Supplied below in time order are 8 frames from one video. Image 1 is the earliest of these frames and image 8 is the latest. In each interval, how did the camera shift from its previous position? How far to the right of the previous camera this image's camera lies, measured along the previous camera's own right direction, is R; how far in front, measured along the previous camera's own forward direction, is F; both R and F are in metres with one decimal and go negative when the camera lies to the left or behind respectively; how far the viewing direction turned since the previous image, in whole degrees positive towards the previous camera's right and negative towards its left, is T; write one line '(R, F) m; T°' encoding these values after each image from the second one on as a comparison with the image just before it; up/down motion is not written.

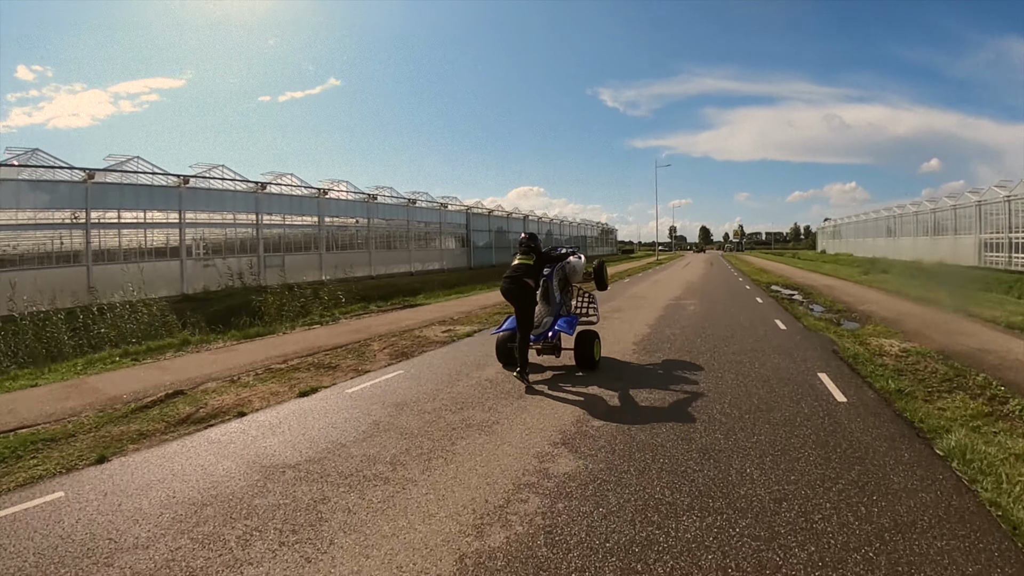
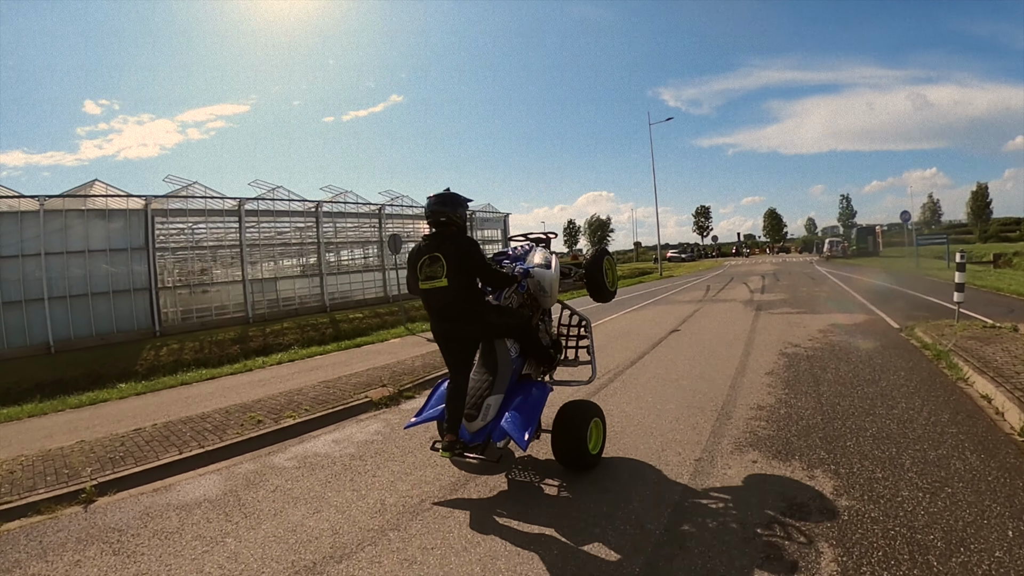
(+1.0, +3.3) m; -5°
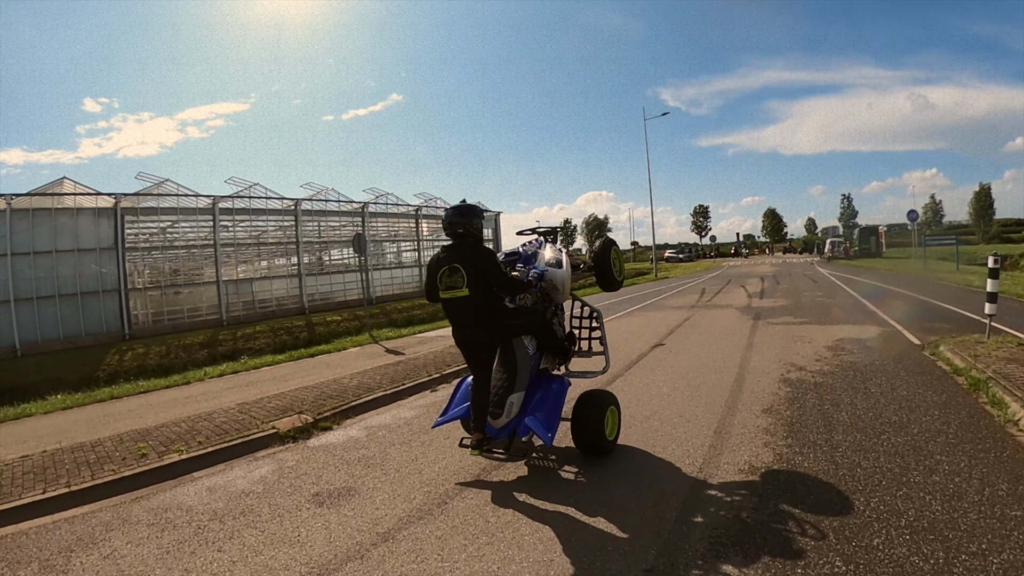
(+0.4, +0.8) m; 0°
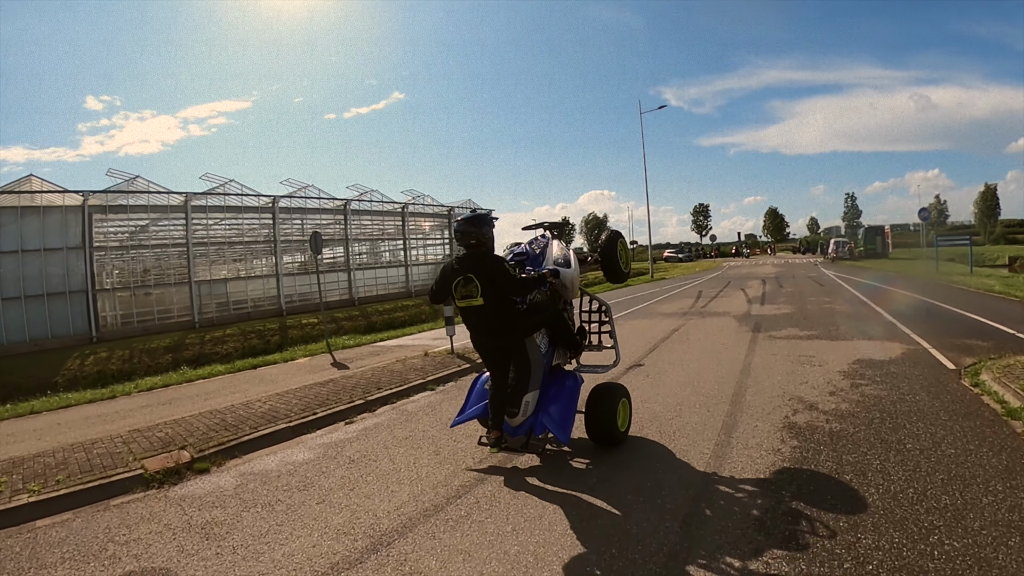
(+0.4, +0.8) m; 0°
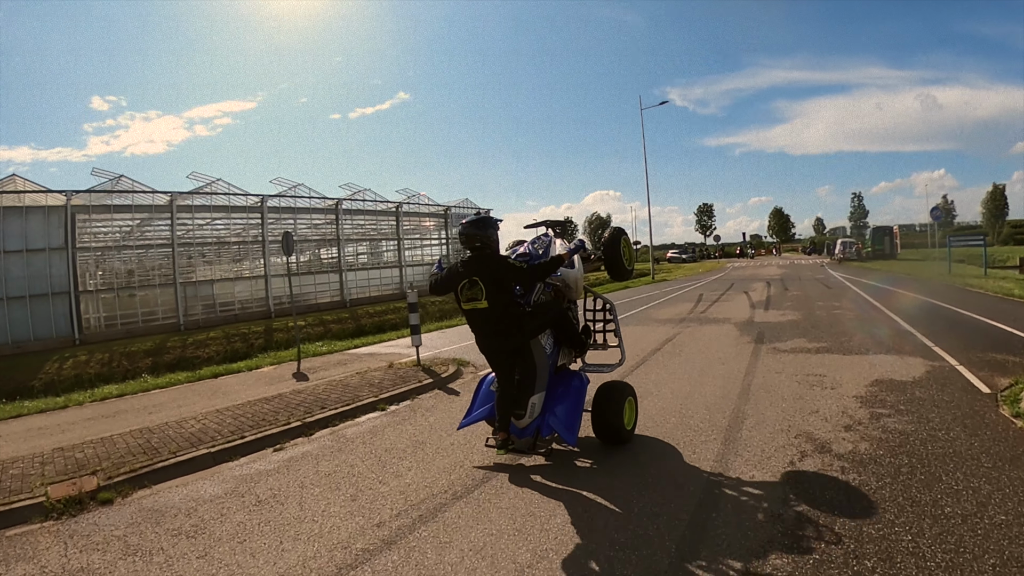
(+0.2, +0.5) m; 0°
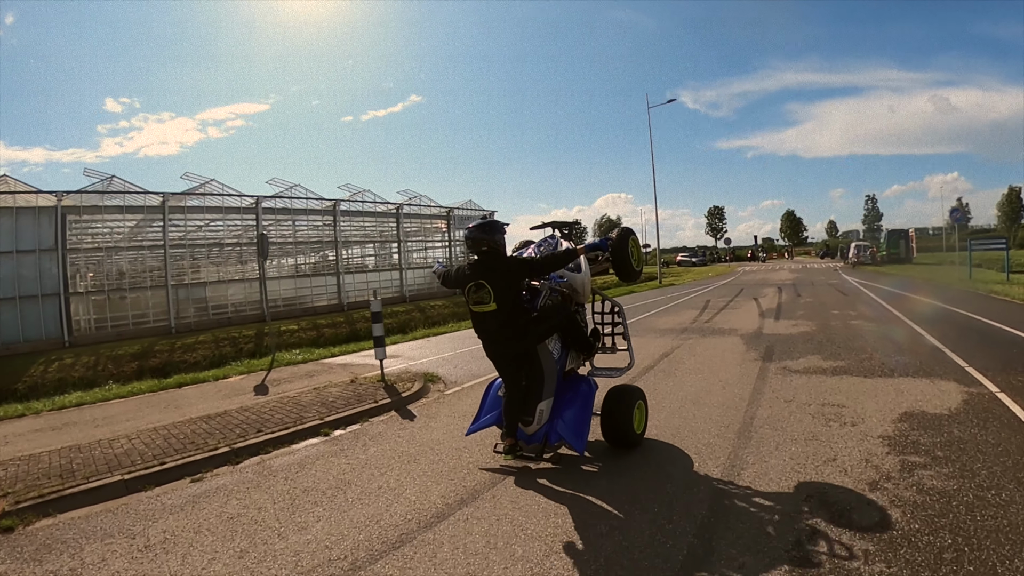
(+0.2, +0.5) m; -1°
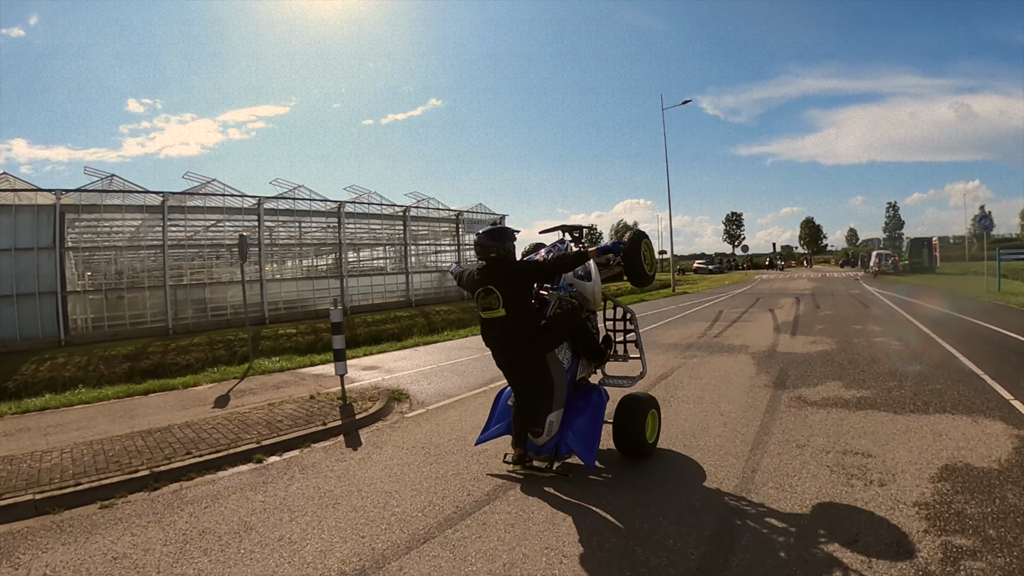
(+0.2, +0.5) m; -1°
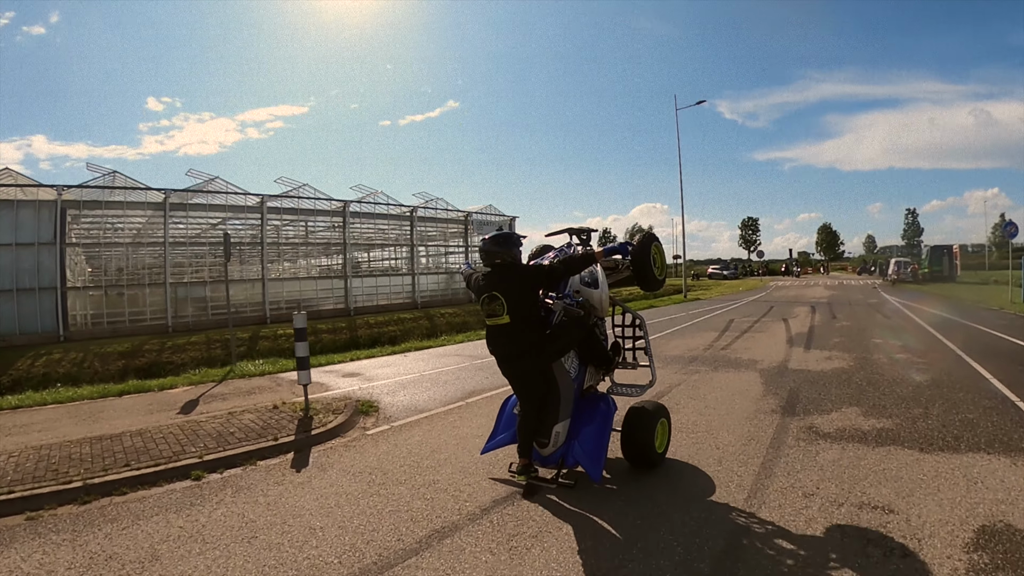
(+0.2, +0.4) m; -1°
